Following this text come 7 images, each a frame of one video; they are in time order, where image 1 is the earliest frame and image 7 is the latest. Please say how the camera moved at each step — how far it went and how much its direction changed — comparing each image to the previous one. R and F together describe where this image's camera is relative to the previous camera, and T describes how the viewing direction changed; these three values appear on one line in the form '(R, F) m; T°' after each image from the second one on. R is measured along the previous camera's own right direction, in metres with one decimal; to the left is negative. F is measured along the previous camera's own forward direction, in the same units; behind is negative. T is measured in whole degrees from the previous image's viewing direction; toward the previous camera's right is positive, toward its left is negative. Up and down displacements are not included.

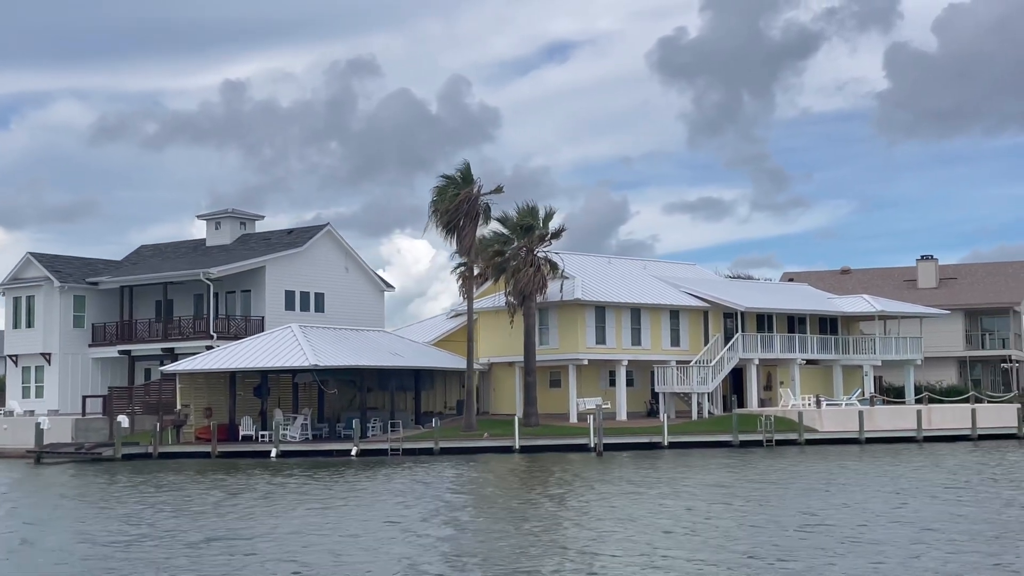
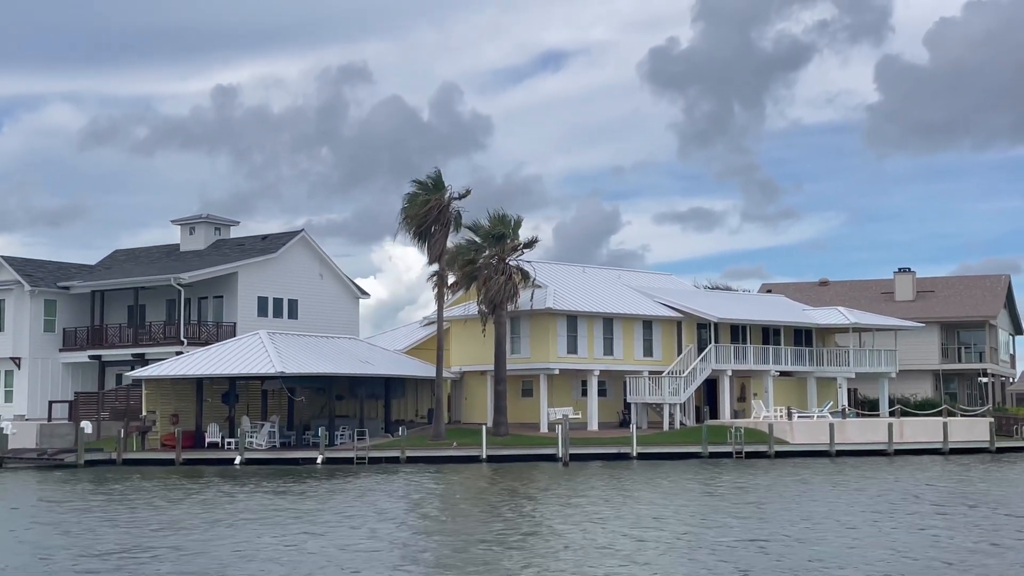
(+0.8, +0.3) m; 0°
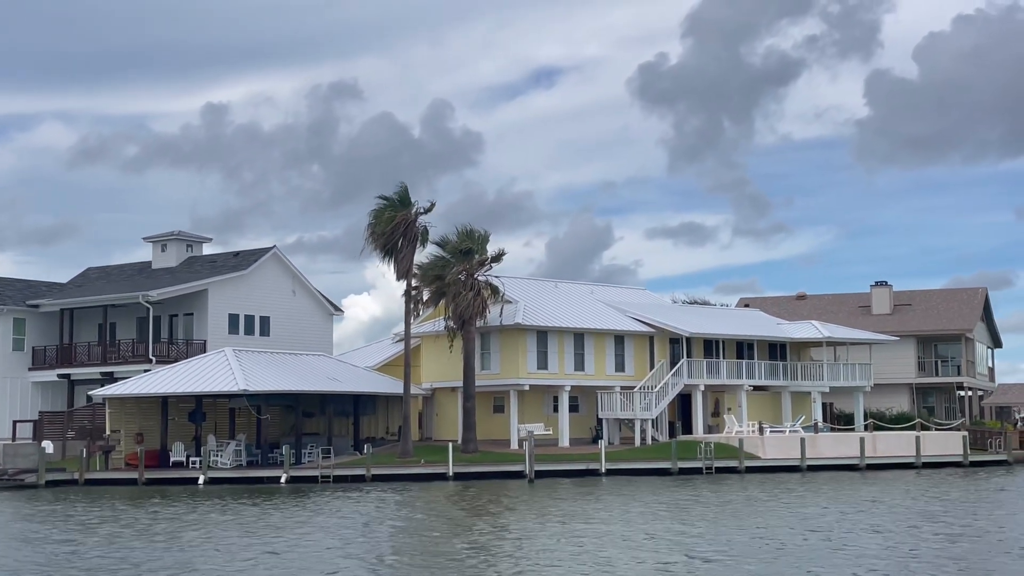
(+0.9, +0.3) m; 0°
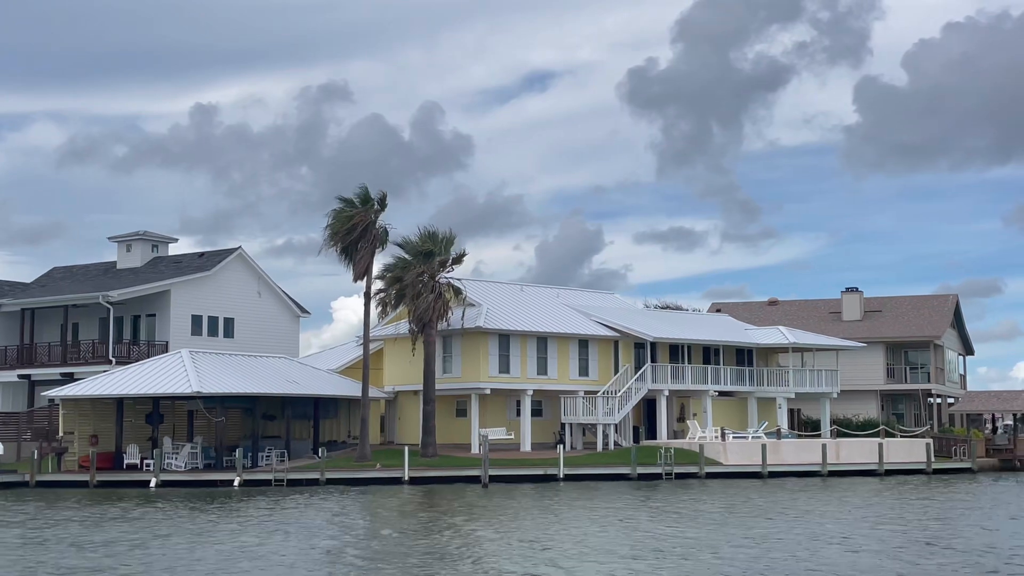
(+1.1, +0.4) m; 0°
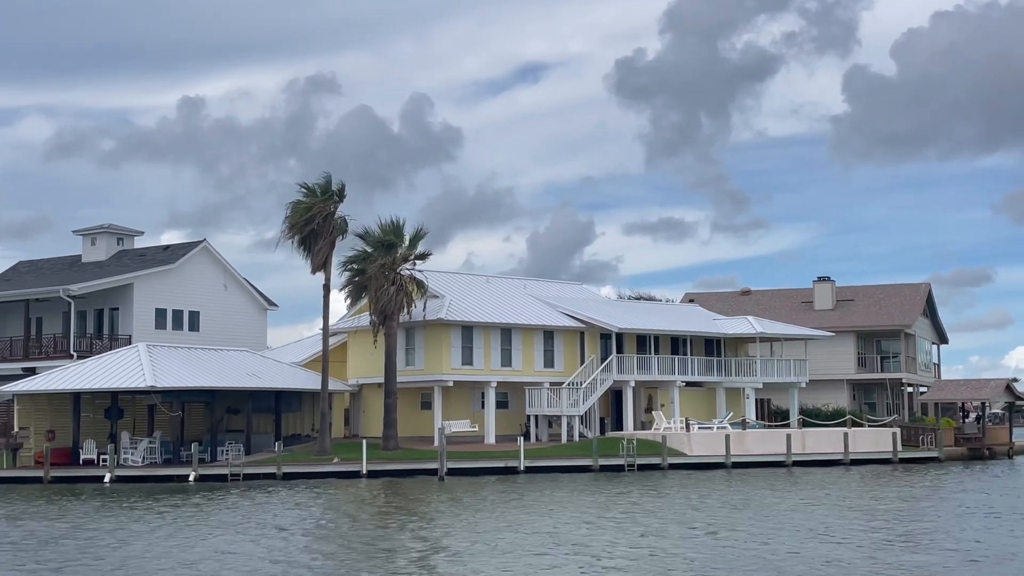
(+1.1, +0.4) m; 0°
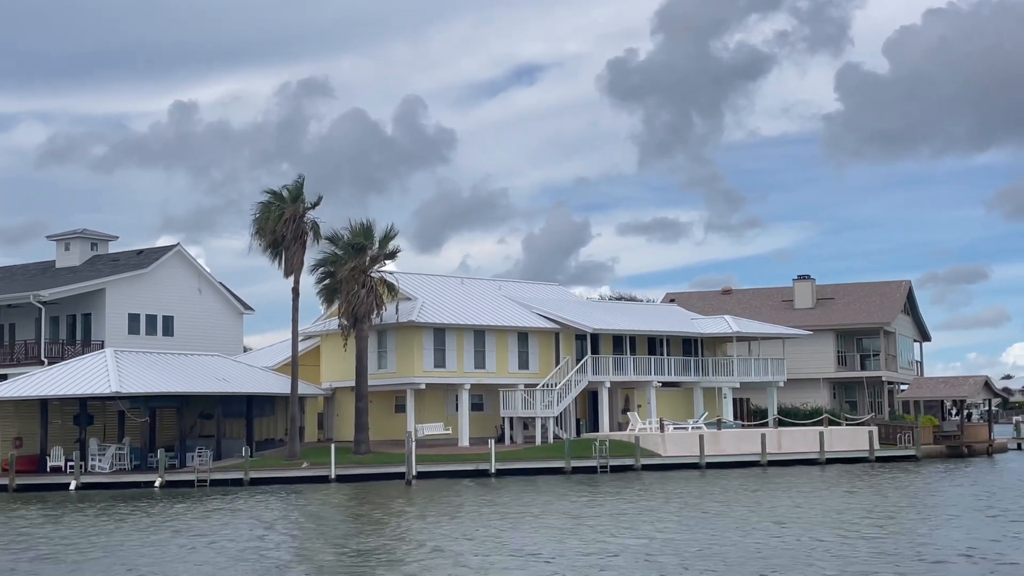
(+0.9, +0.4) m; 0°
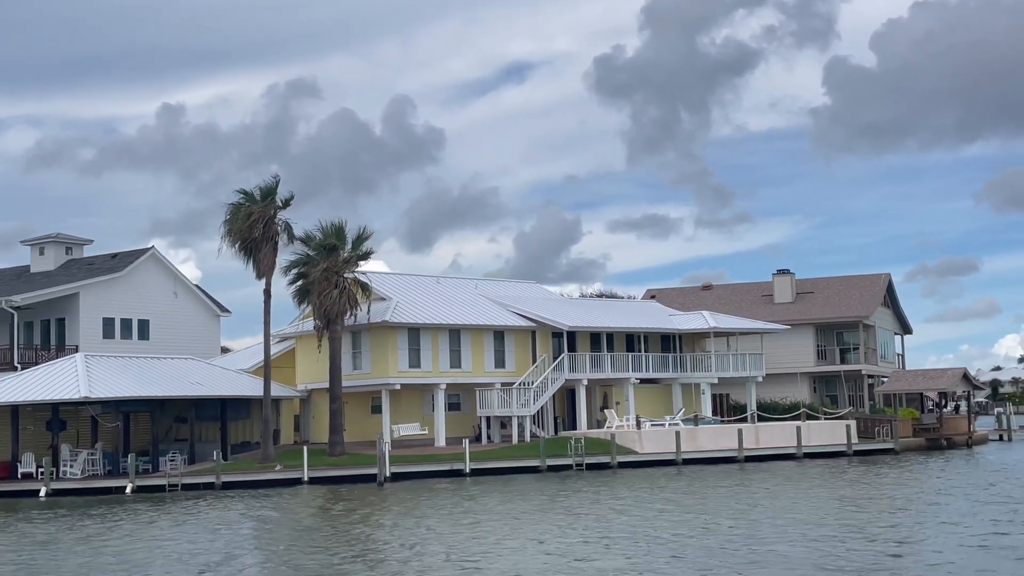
(+0.7, +0.2) m; 0°
